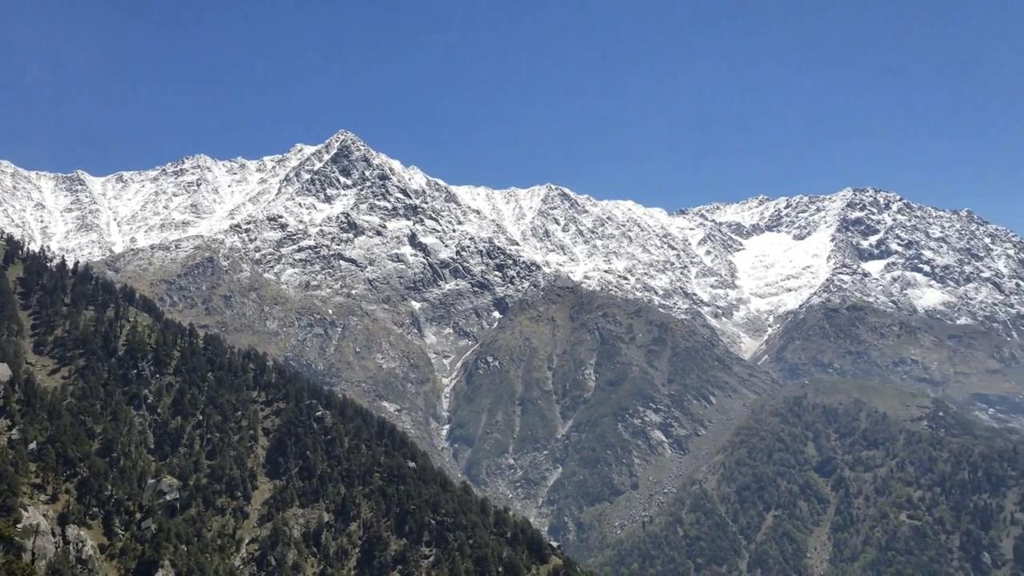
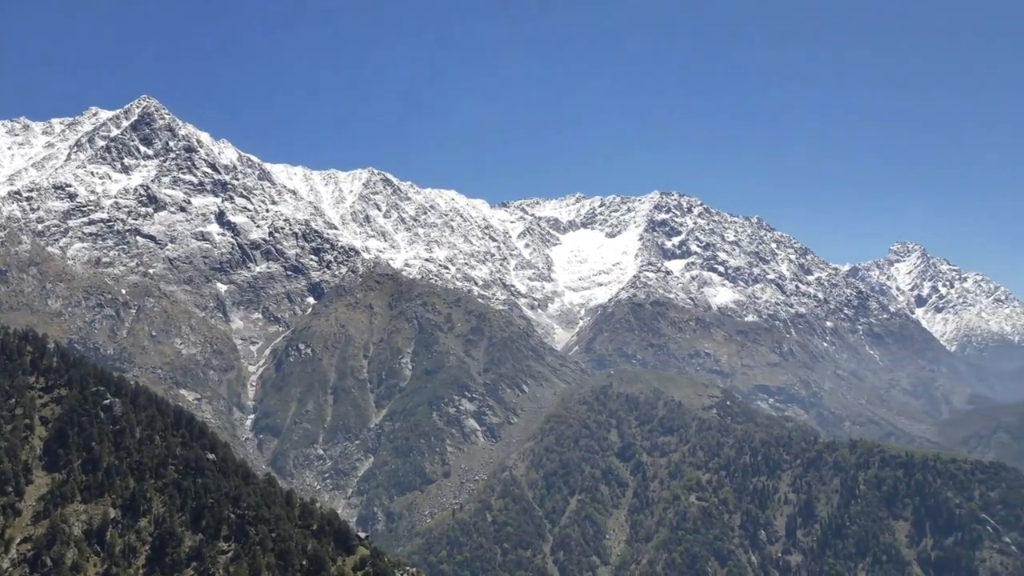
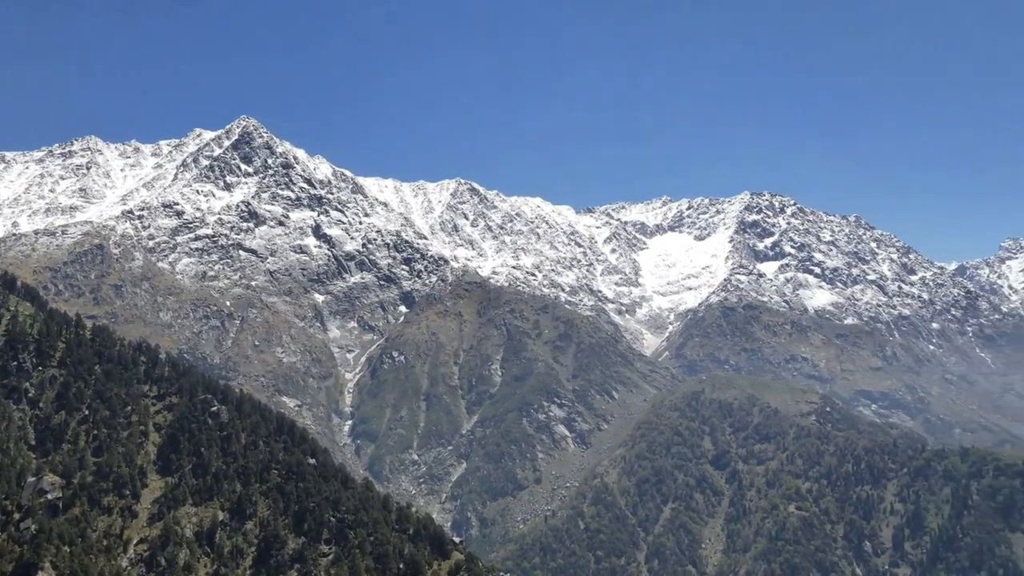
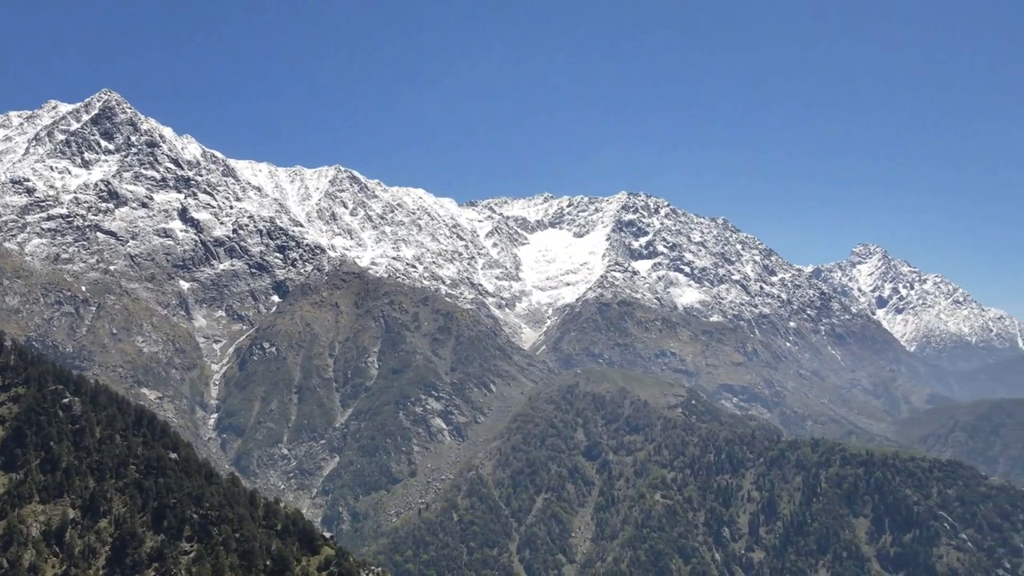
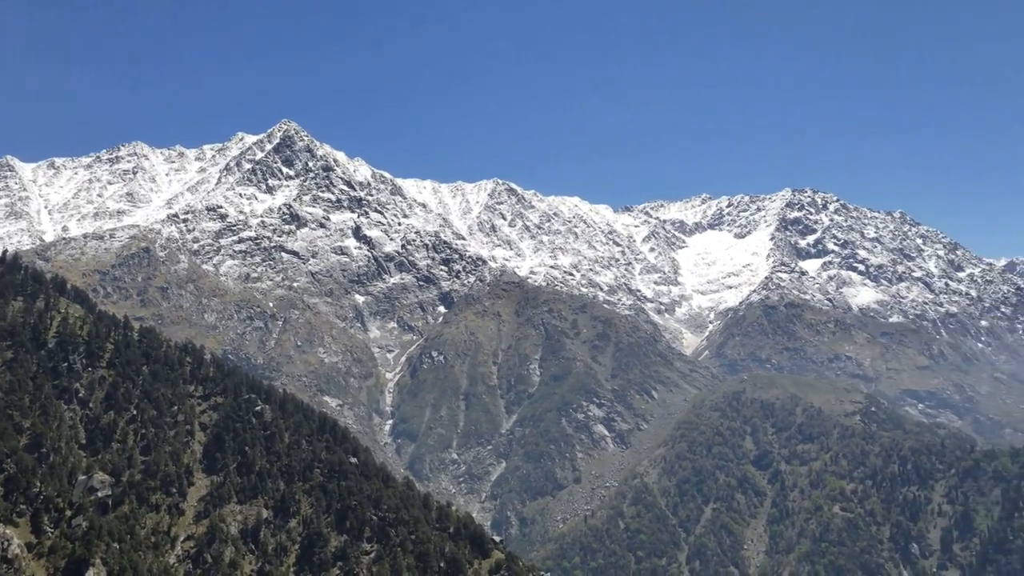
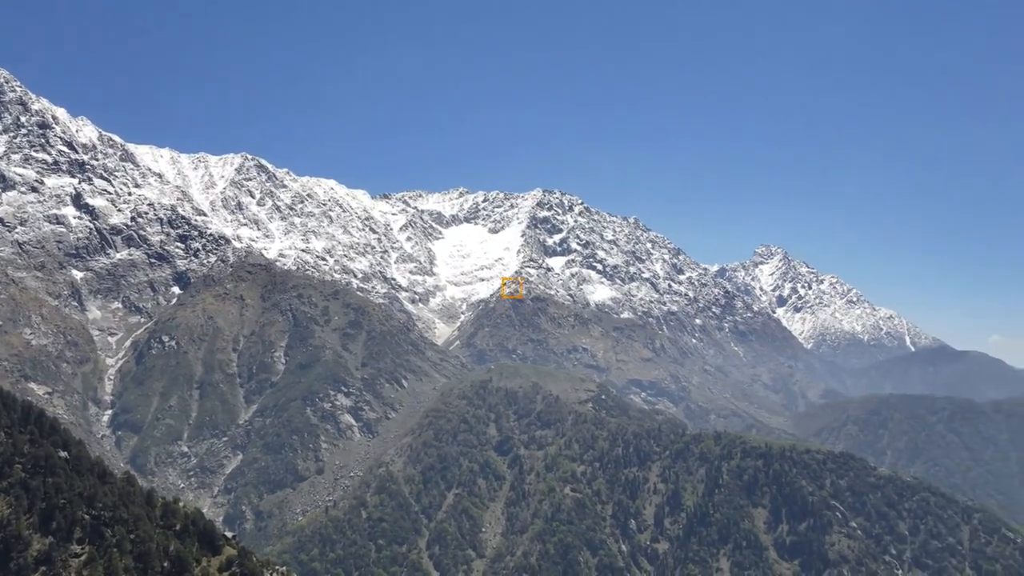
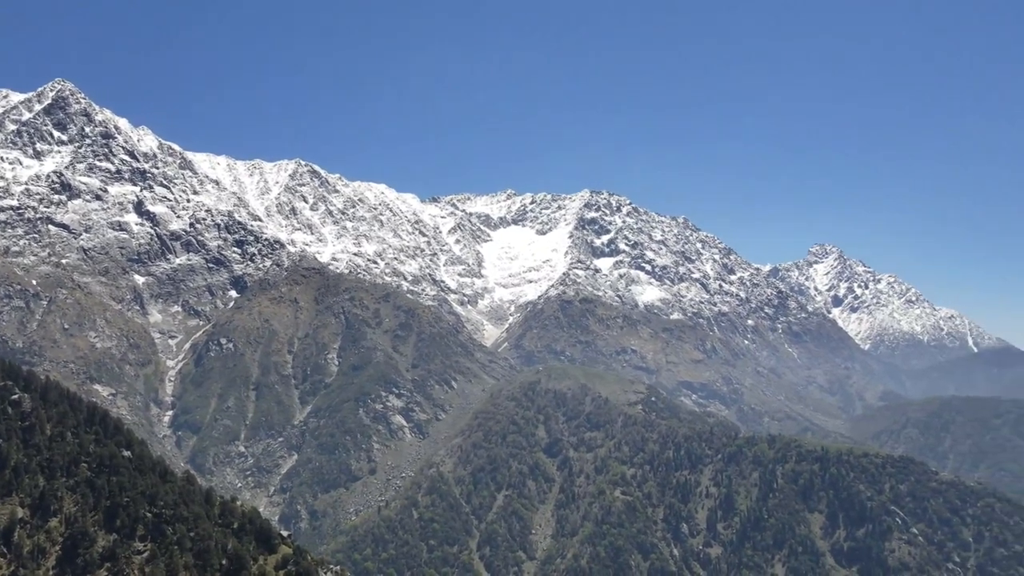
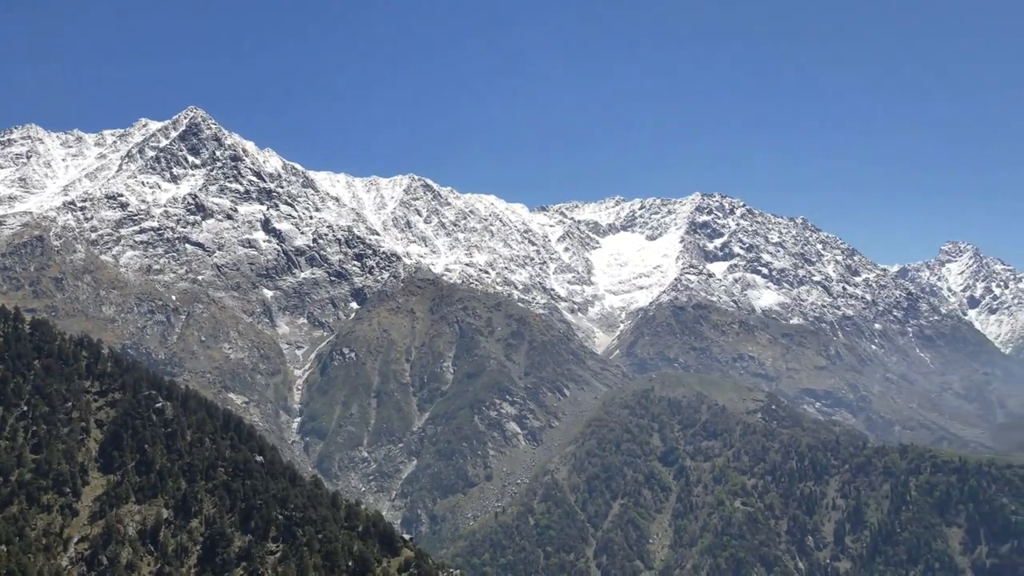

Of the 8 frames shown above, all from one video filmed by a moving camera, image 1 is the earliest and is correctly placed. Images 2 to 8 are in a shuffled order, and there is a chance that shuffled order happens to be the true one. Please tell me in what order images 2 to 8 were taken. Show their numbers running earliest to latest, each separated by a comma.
5, 3, 8, 2, 4, 7, 6
